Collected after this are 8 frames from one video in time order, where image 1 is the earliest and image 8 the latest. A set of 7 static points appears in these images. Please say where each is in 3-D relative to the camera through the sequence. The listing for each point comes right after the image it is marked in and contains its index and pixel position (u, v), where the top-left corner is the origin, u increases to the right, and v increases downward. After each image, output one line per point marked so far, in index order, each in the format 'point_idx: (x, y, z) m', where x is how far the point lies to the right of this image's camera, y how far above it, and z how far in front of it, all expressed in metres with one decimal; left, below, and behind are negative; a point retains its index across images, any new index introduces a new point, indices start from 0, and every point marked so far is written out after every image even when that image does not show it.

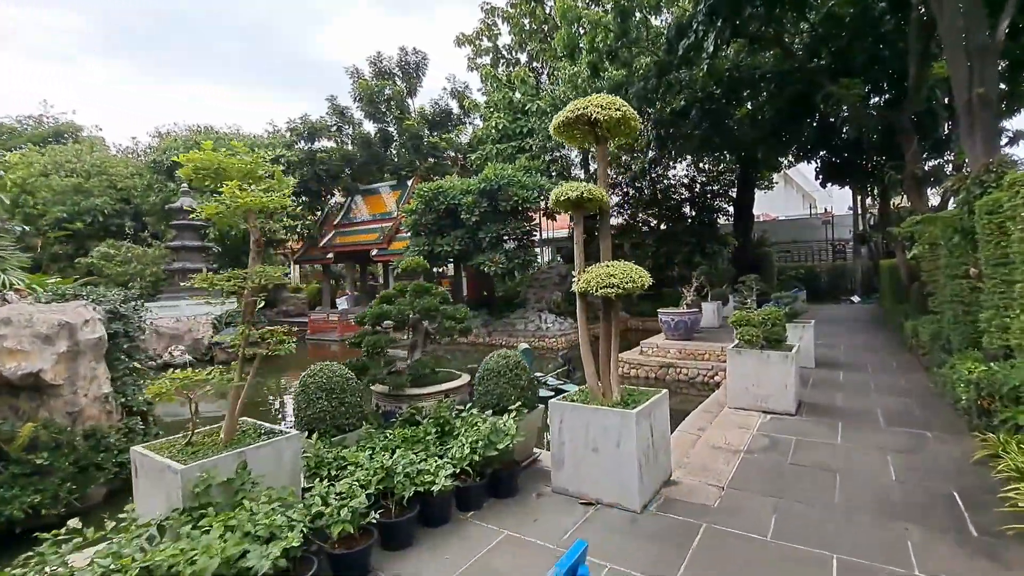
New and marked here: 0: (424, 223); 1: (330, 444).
0: (-2.2, +1.7, +12.4) m
1: (-1.0, -0.9, +2.7) m
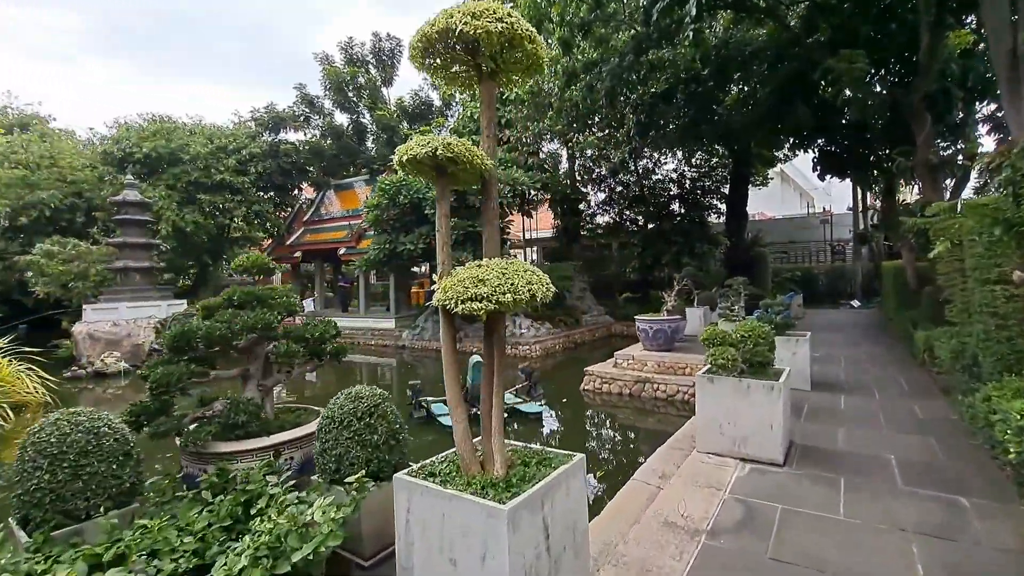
0: (-2.9, +1.7, +11.4) m
1: (-1.7, -0.9, +1.7) m
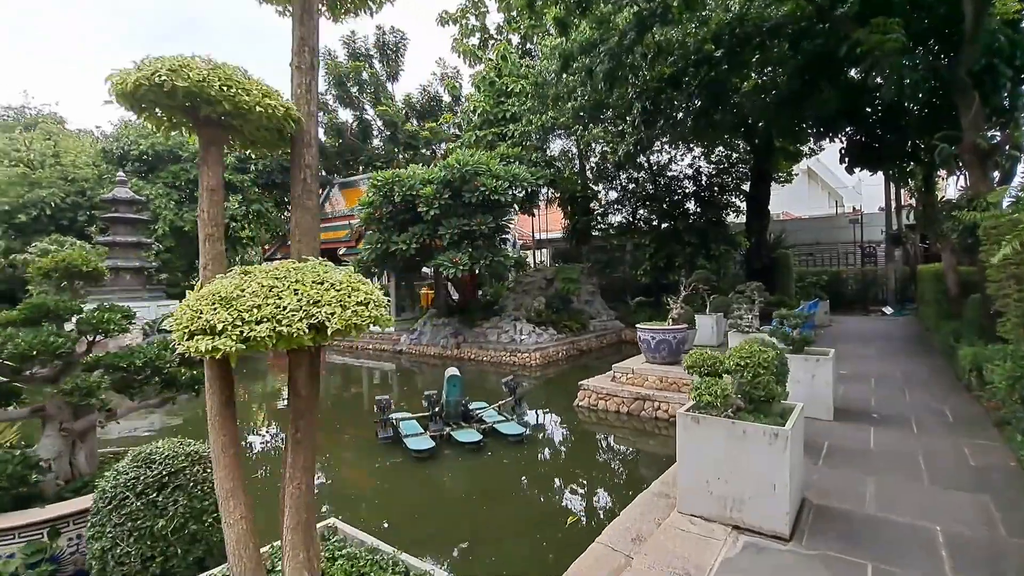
0: (-2.9, +1.6, +10.8) m
1: (-2.1, -0.9, +1.1) m
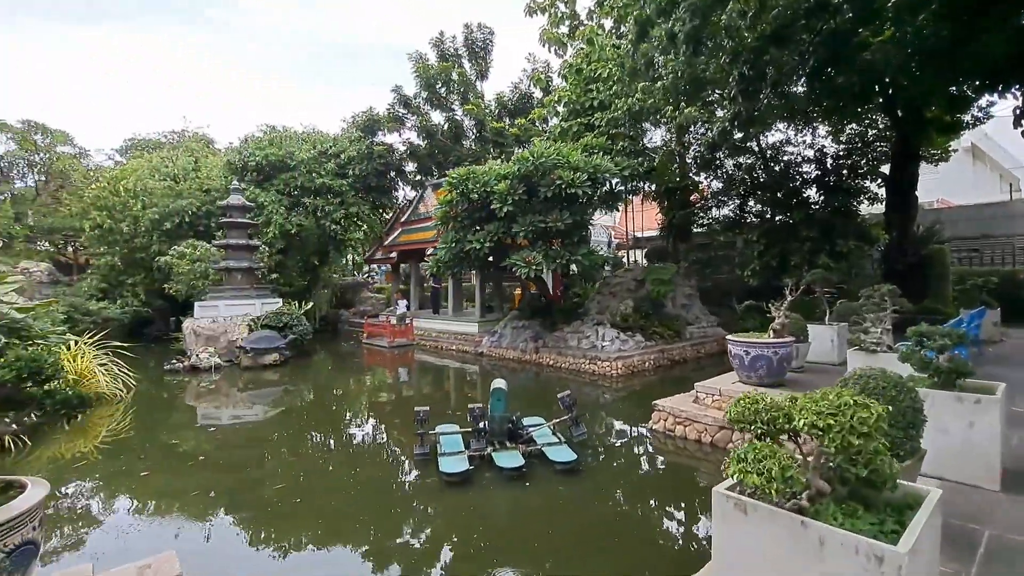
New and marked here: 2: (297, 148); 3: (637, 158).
0: (-1.2, +1.6, +10.6) m
1: (-2.5, -0.9, +0.9) m
2: (-7.2, +4.7, +16.5) m
3: (+2.8, +2.9, +11.2) m
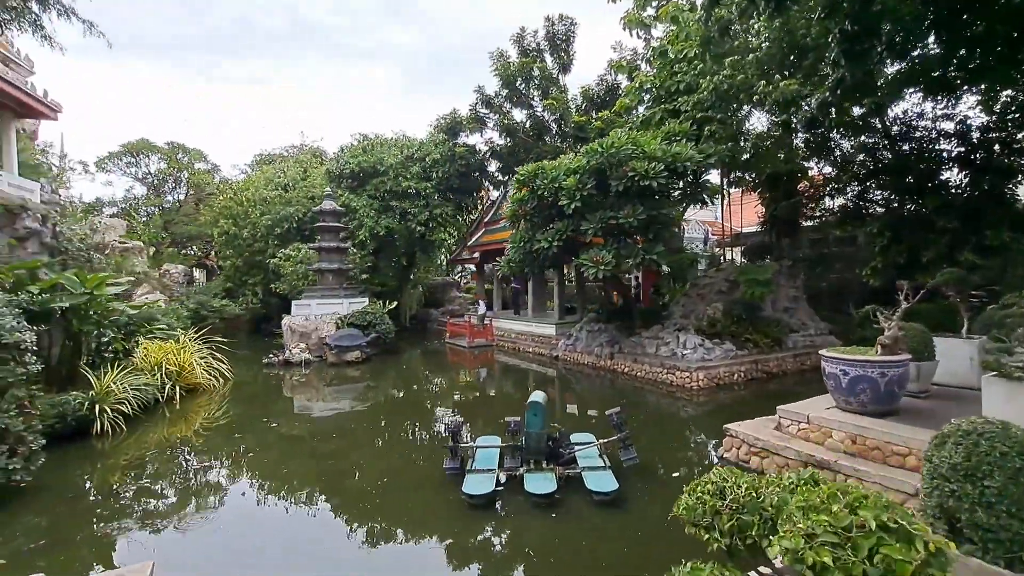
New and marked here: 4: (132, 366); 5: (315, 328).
0: (+0.3, +1.6, +10.2) m
1: (-3.0, -1.0, +0.9) m
2: (-4.4, +4.7, +17.2) m
3: (+4.4, +2.9, +10.0) m
4: (-6.4, -1.3, +8.3) m
5: (-5.3, -1.1, +13.4) m
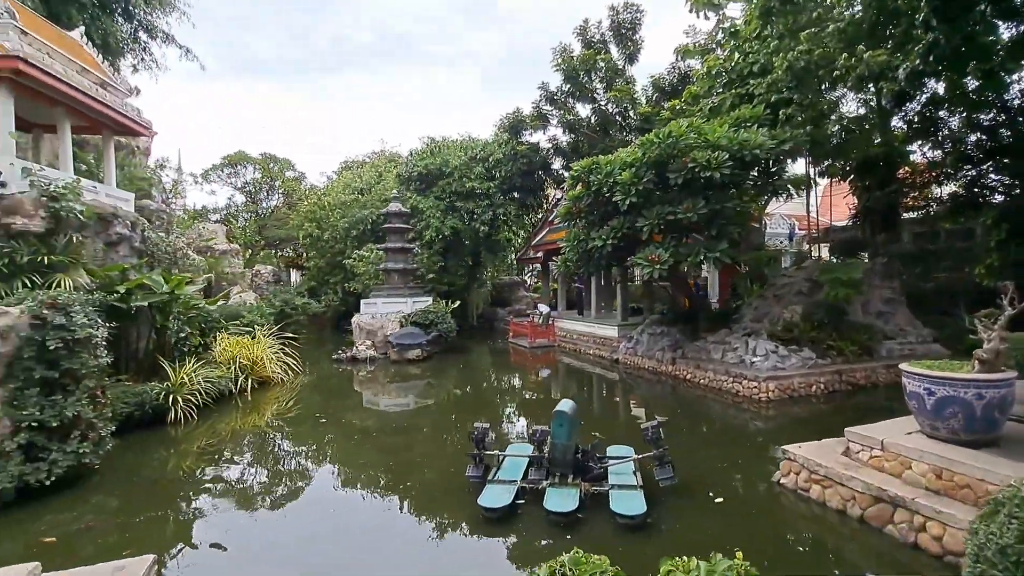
0: (+1.4, +1.6, +9.8) m
1: (-3.3, -1.0, +1.2) m
2: (-2.2, +4.7, +17.4) m
3: (+5.4, +2.9, +9.0) m
4: (-5.5, -1.3, +9.0) m
5: (-3.7, -1.1, +13.9) m
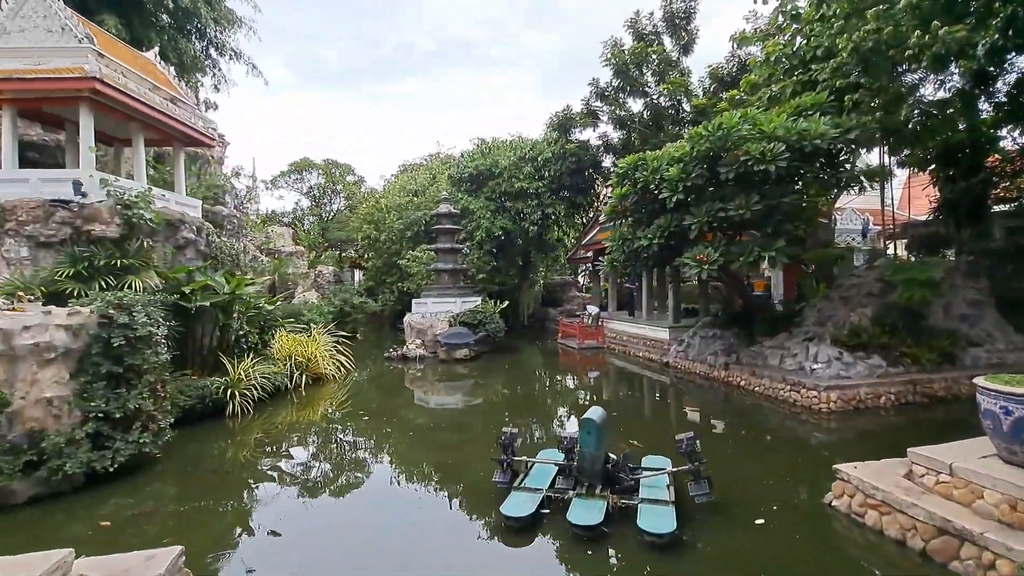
0: (+2.2, +1.6, +9.5) m
1: (-3.4, -1.0, +1.5) m
2: (-0.4, +4.7, +17.5) m
3: (+6.1, +2.9, +8.2) m
4: (-4.7, -1.3, +9.5) m
5: (-2.3, -1.1, +14.1) m
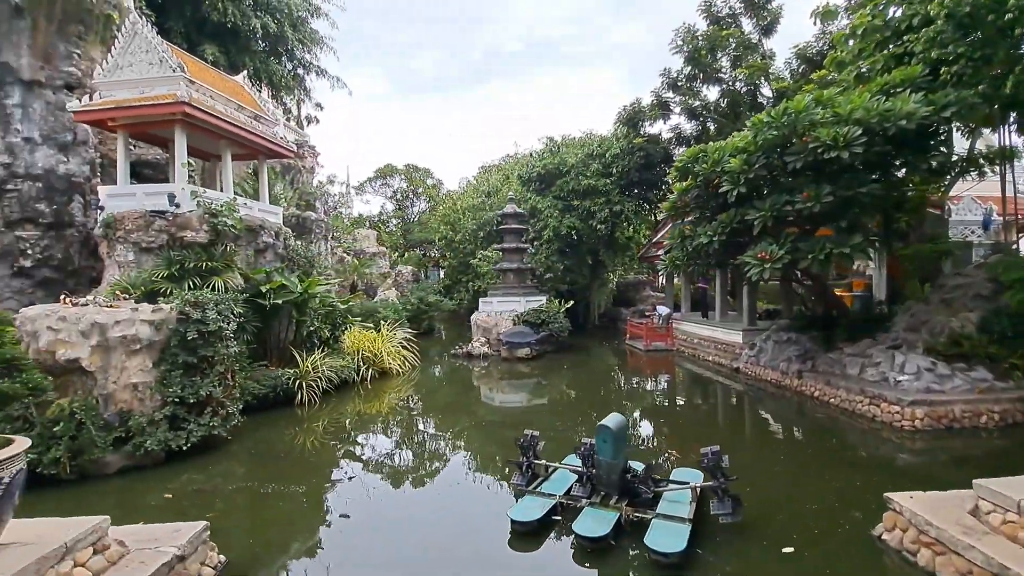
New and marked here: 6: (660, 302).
0: (+3.2, +1.6, +9.0) m
1: (-3.7, -1.0, +2.1) m
2: (+2.0, +4.7, +17.3) m
3: (+6.8, +2.9, +7.1) m
4: (-3.6, -1.3, +10.2) m
5: (-0.5, -1.0, +14.4) m
6: (+6.0, -0.5, +19.9) m
